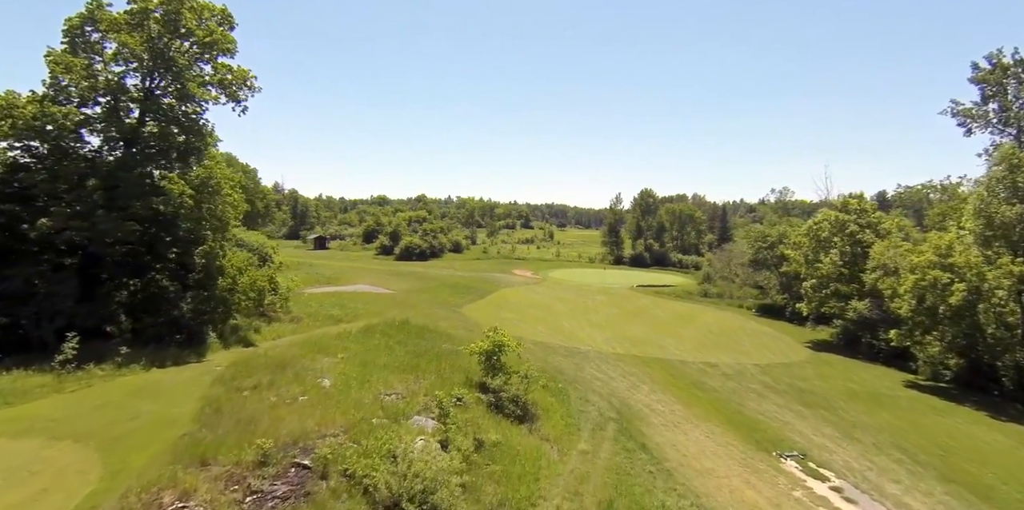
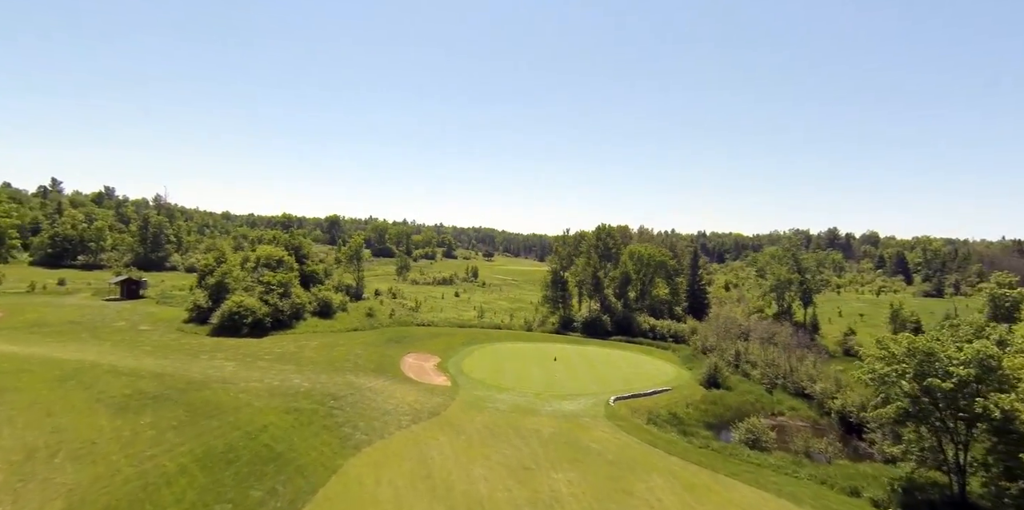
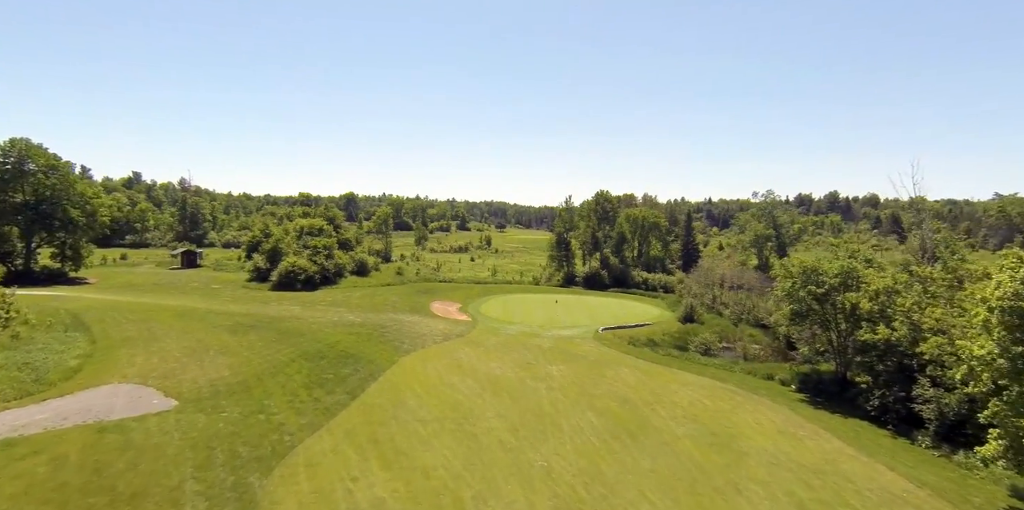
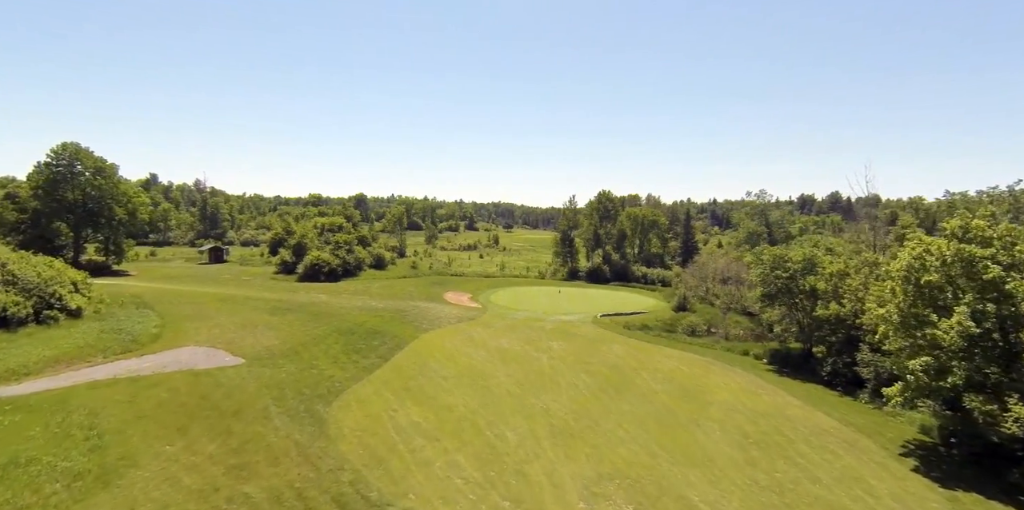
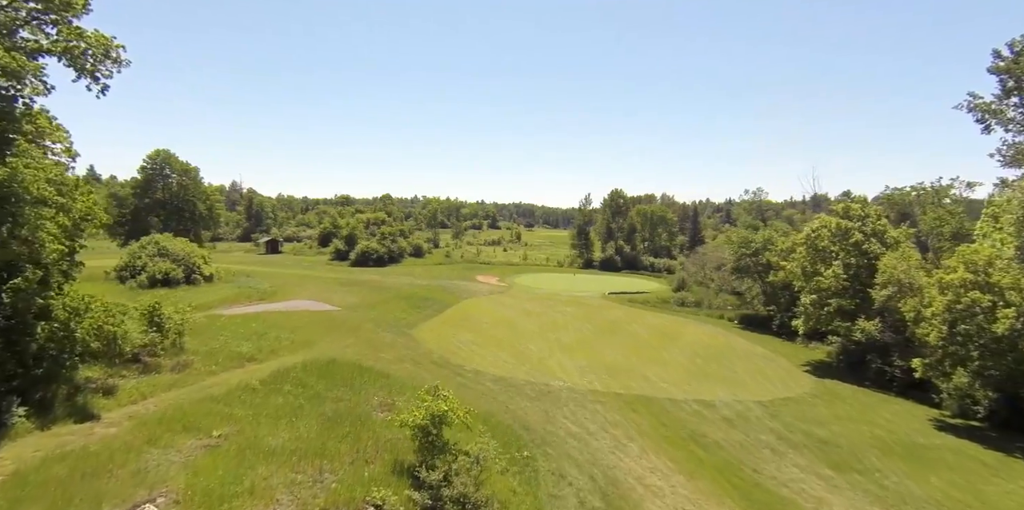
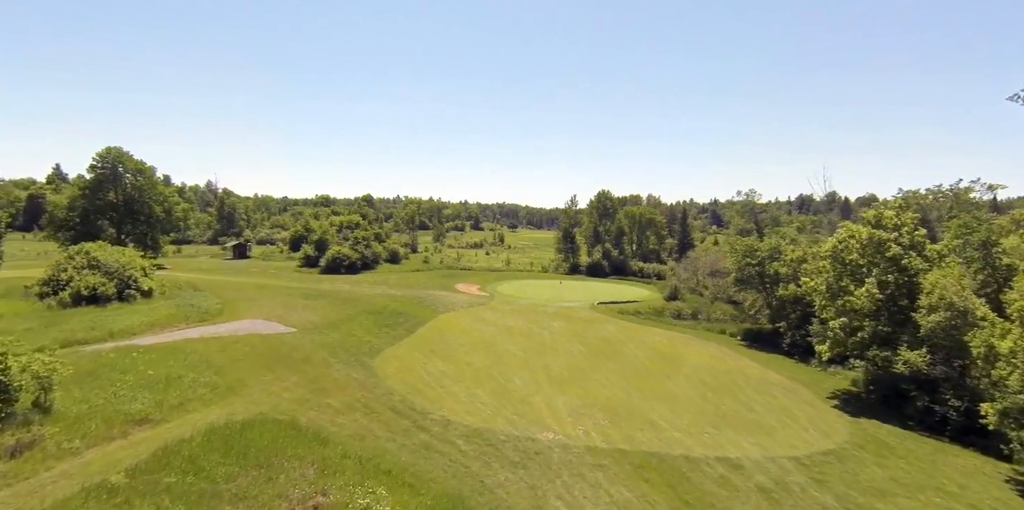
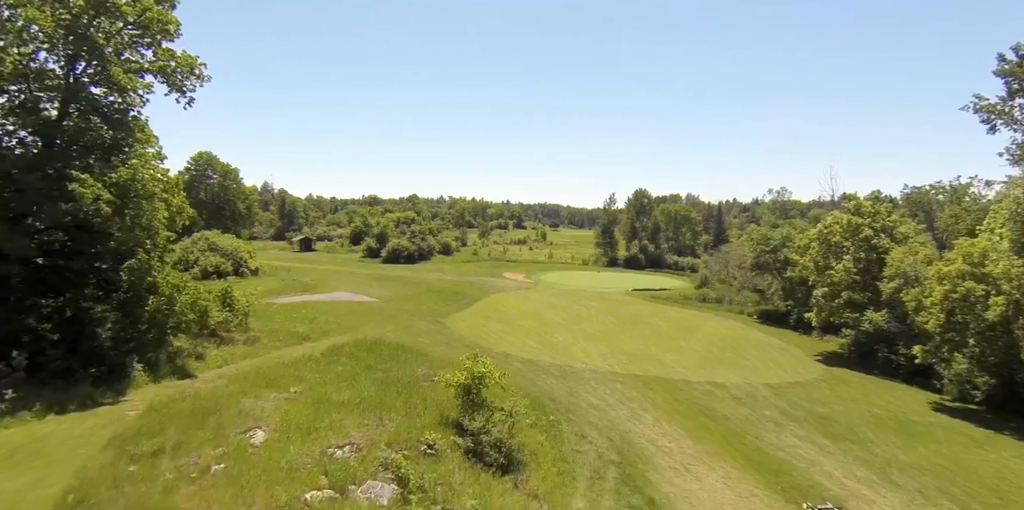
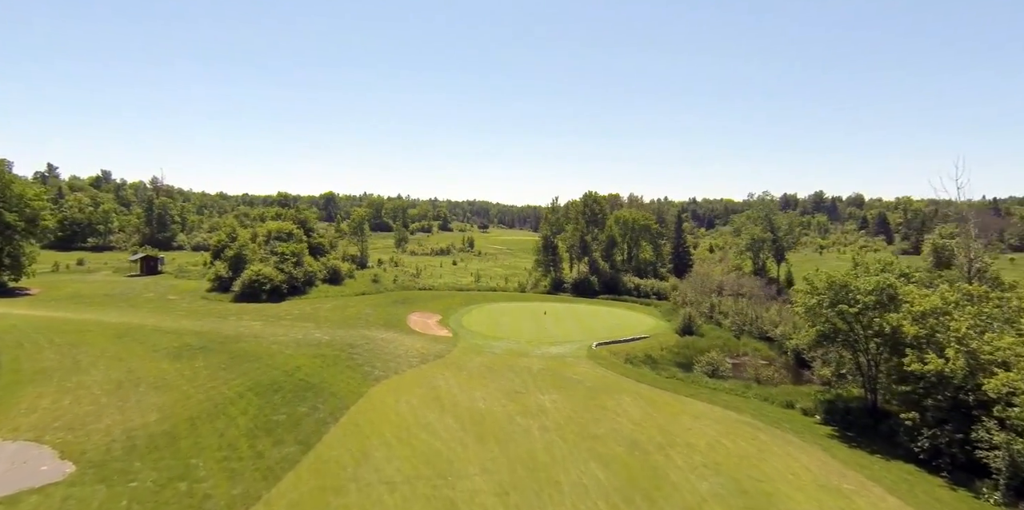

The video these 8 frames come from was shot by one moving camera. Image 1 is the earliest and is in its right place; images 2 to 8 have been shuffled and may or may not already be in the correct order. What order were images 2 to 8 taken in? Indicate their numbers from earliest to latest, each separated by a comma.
7, 5, 6, 4, 3, 8, 2
